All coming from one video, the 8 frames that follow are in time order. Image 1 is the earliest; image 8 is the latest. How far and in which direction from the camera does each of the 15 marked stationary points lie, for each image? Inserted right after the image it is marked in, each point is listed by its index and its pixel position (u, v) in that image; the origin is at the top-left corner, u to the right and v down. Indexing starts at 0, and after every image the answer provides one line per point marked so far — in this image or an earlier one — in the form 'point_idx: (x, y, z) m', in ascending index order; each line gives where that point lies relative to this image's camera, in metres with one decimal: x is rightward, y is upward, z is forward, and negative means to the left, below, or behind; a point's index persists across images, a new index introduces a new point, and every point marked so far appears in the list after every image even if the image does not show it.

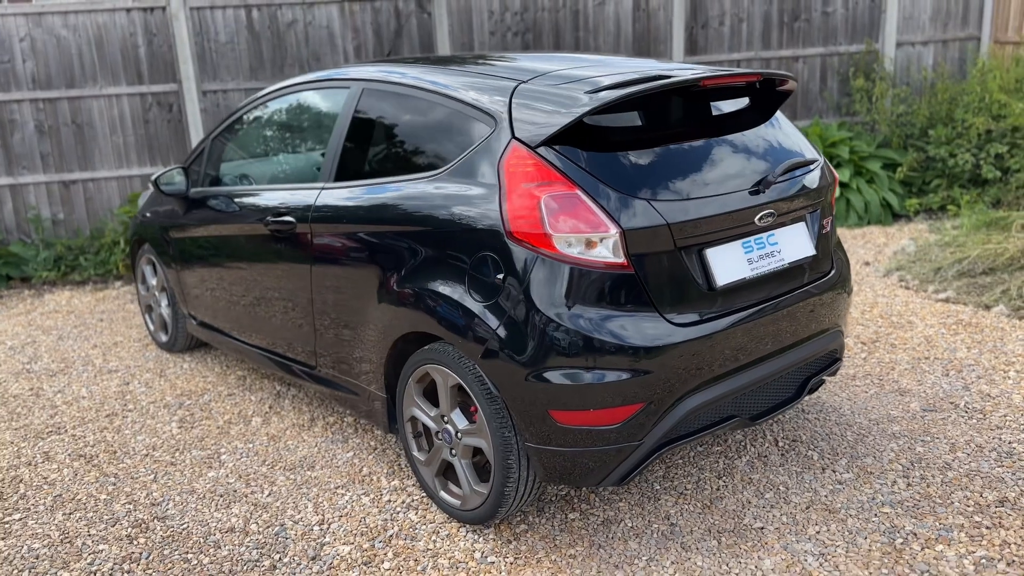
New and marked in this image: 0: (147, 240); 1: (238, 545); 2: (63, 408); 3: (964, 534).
0: (-1.9, +0.3, +4.6) m
1: (-0.9, -0.8, +2.8) m
2: (-2.1, -0.6, +4.0) m
3: (+1.4, -0.8, +2.7) m
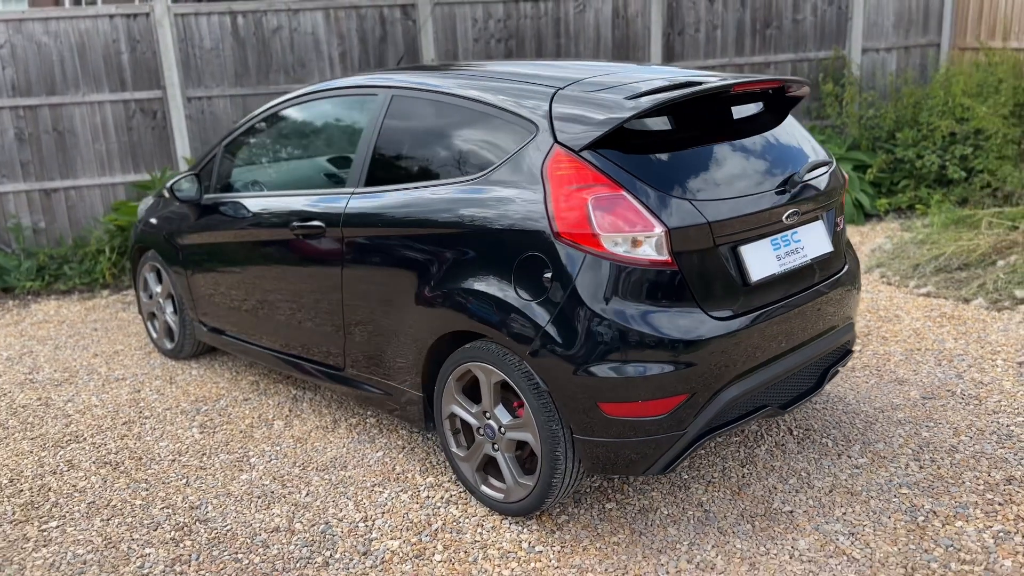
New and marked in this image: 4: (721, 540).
0: (-1.9, +0.2, +4.6) m
1: (-0.7, -0.8, +2.9) m
2: (-2.0, -0.6, +4.0) m
3: (+1.6, -0.7, +2.9) m
4: (+0.7, -0.8, +2.8) m
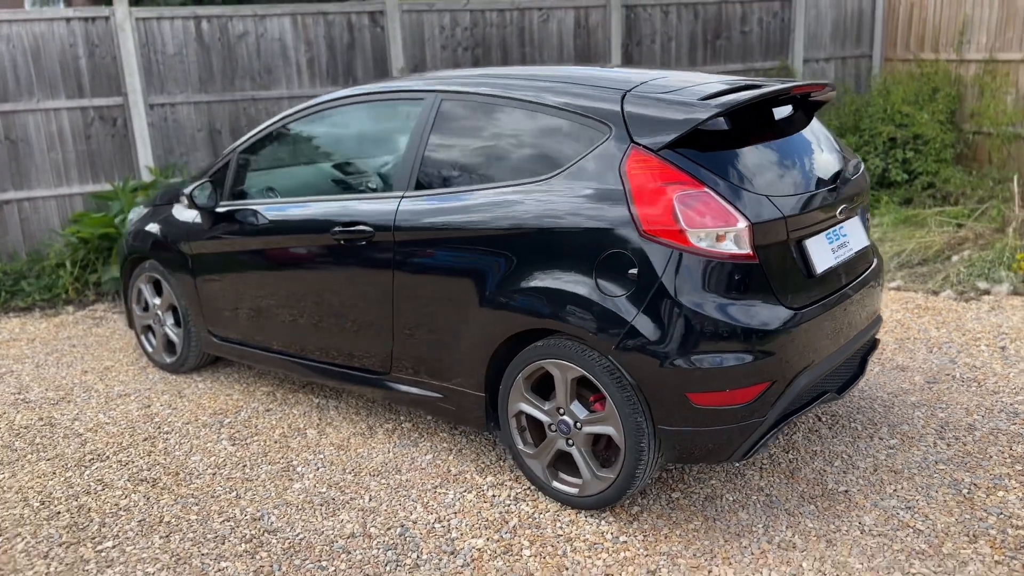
0: (-1.8, +0.2, +4.4) m
1: (-0.5, -0.9, +2.9) m
2: (-1.9, -0.7, +3.8) m
3: (+1.8, -0.7, +3.1) m
4: (+1.0, -0.8, +2.9) m
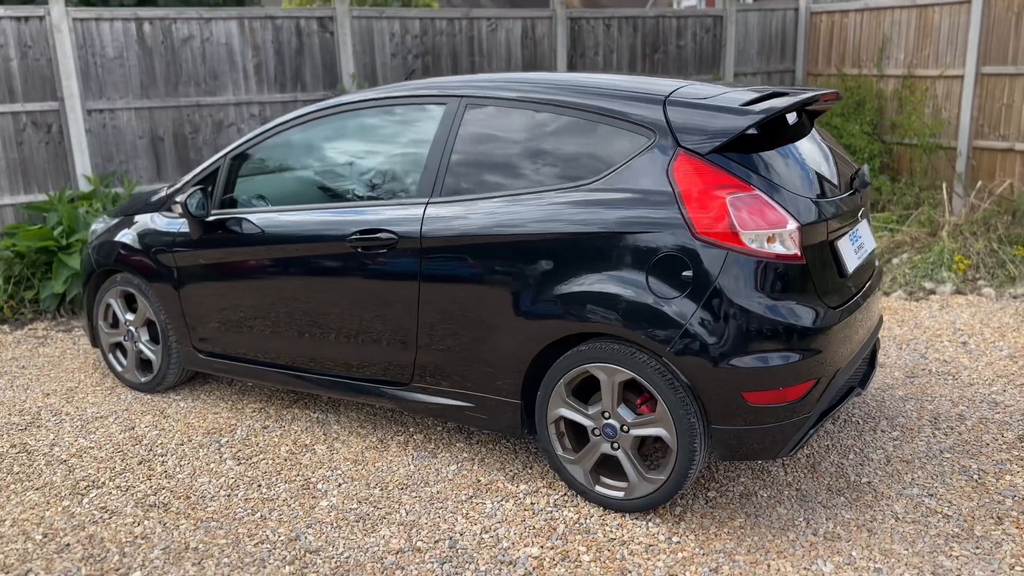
0: (-1.9, +0.1, +4.2) m
1: (-0.3, -0.9, +2.8) m
2: (-1.8, -0.7, +3.6) m
3: (+1.9, -0.7, +3.3) m
4: (+1.1, -0.8, +3.0) m
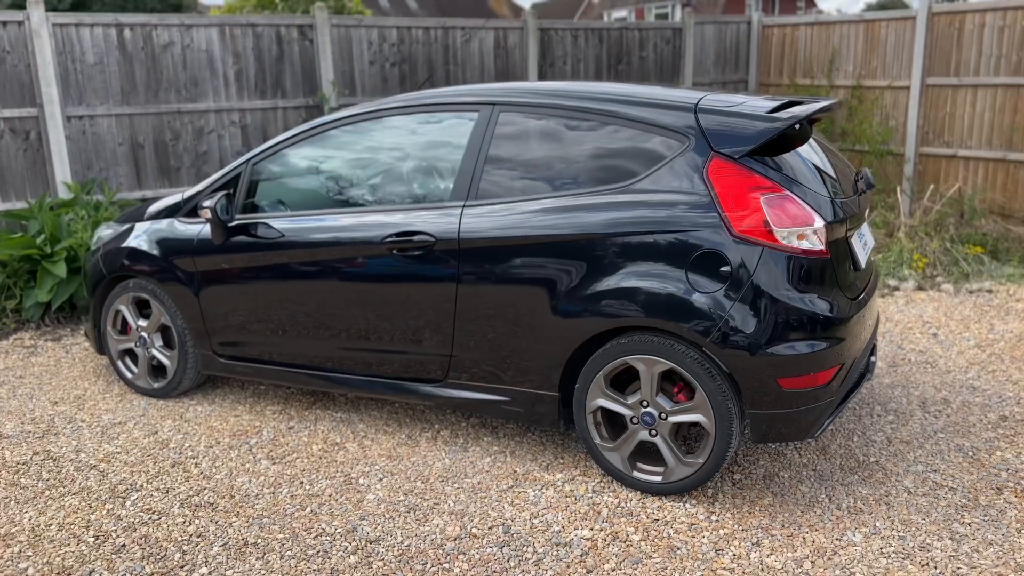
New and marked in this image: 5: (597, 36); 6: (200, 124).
0: (-1.8, +0.1, +4.2) m
1: (-0.1, -0.9, +2.9) m
2: (-1.7, -0.7, +3.6) m
3: (+2.1, -0.6, +3.7) m
4: (+1.3, -0.8, +3.3) m
5: (+0.8, +2.4, +8.2) m
6: (-2.3, +1.2, +6.4) m
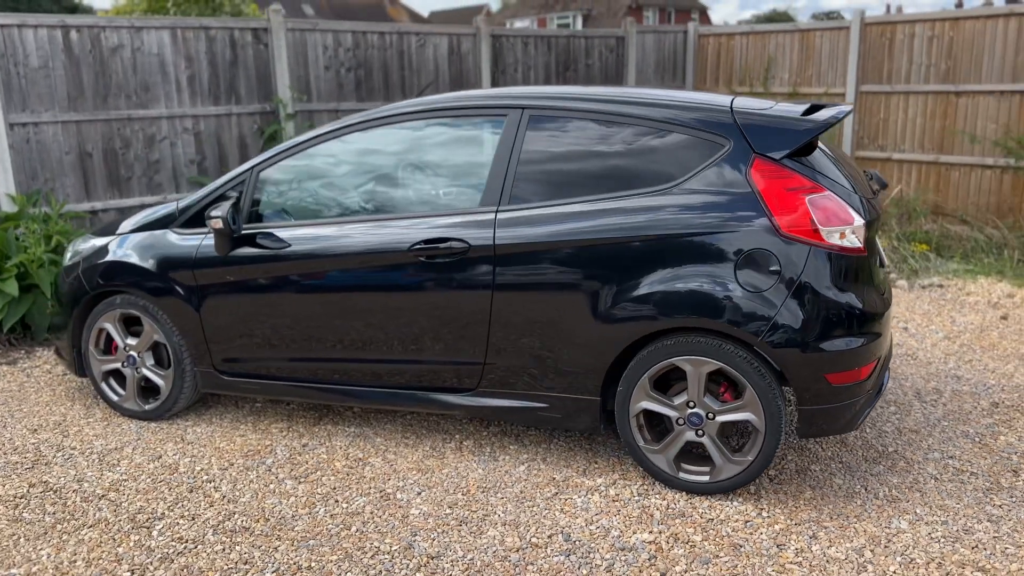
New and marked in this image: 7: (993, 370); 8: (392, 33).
0: (-1.8, 0.0, +3.9) m
1: (+0.1, -0.9, +2.9) m
2: (-1.5, -0.8, +3.3) m
3: (+2.2, -0.6, +3.9) m
4: (+1.4, -0.7, +3.4) m
5: (+0.3, +2.3, +8.2) m
6: (-2.5, +1.1, +6.1) m
7: (+2.5, -0.4, +4.6) m
8: (-1.0, +2.1, +7.1) m
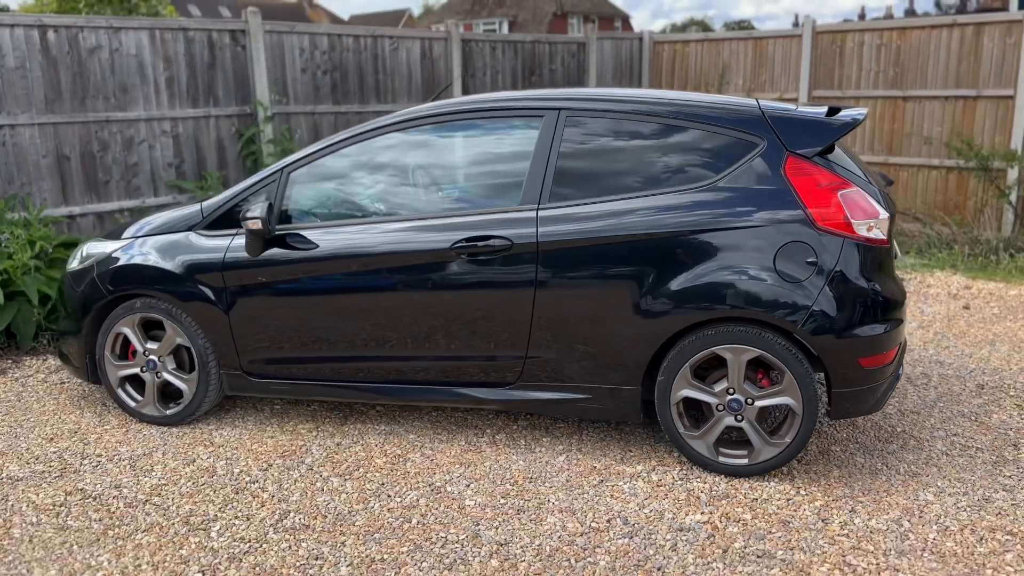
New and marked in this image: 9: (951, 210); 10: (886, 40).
0: (-1.6, 0.0, +3.9) m
1: (+0.3, -0.9, +3.0) m
2: (-1.3, -0.8, +3.3) m
3: (+2.3, -0.6, +4.2) m
4: (+1.6, -0.7, +3.6) m
5: (0.0, +2.3, +8.3) m
6: (-2.6, +1.1, +6.0) m
7: (+2.6, -0.4, +4.9) m
8: (-1.2, +2.1, +7.1) m
9: (+3.9, +0.7, +7.6) m
10: (+3.4, +2.2, +7.8) m
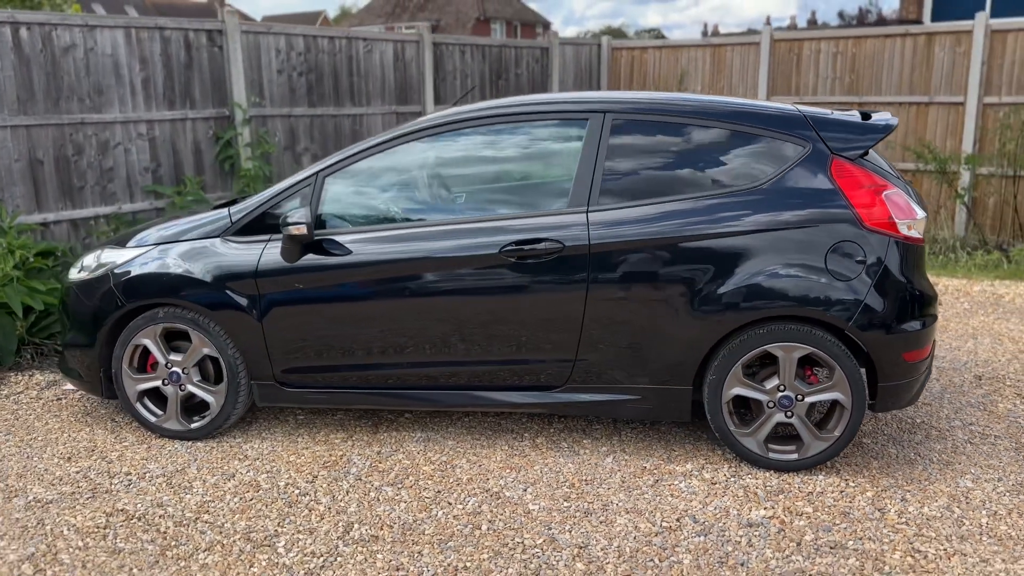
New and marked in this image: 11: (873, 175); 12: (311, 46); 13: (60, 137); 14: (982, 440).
0: (-1.5, -0.1, +3.7) m
1: (+0.6, -0.9, +3.0) m
2: (-1.1, -0.8, +3.2) m
3: (+2.4, -0.5, +4.4) m
4: (+1.8, -0.7, +3.8) m
5: (-0.3, +2.3, +8.3) m
6: (-2.7, +1.0, +5.7) m
7: (+2.7, -0.4, +5.2) m
8: (-1.4, +2.0, +7.0) m
9: (+3.6, +0.7, +8.0) m
10: (+3.1, +2.3, +8.2) m
11: (+1.4, +0.4, +3.4) m
12: (-1.6, +1.9, +6.8) m
13: (-2.9, +1.0, +5.5) m
14: (+2.1, -0.7, +3.8) m
